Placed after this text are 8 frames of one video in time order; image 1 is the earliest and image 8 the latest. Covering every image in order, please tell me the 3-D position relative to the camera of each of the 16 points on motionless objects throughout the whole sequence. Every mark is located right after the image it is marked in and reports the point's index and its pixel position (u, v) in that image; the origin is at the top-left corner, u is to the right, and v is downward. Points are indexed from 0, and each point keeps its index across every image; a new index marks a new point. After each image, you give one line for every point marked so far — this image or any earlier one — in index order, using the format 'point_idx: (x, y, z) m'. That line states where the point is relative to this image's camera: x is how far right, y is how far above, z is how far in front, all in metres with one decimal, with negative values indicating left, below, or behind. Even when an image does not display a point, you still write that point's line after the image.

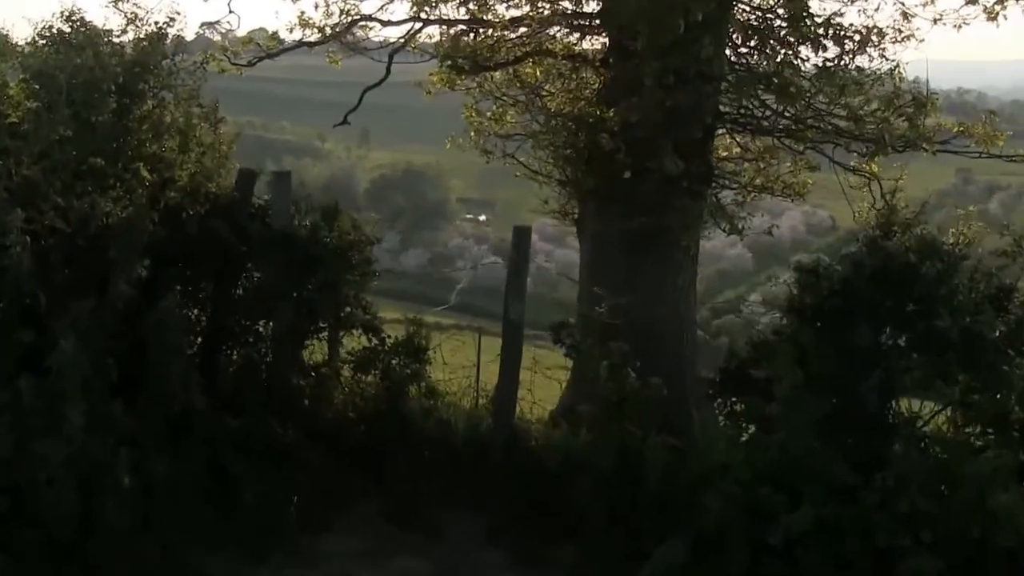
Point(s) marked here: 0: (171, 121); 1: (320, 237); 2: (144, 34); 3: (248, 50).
0: (-2.4, +1.2, +7.9) m
1: (-1.2, +0.3, +7.0) m
2: (-2.6, +1.8, +7.9) m
3: (-2.4, +2.1, +10.1) m
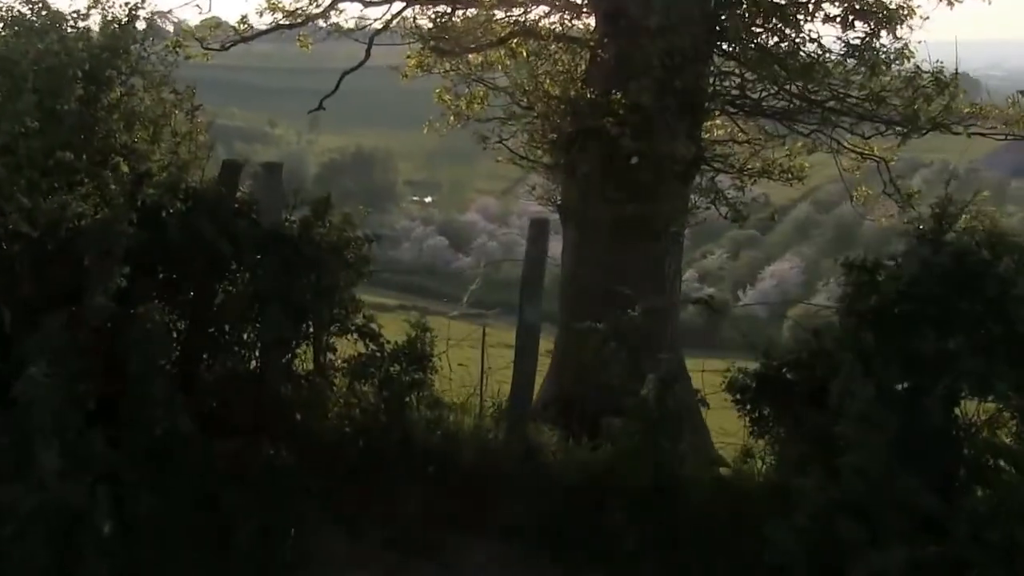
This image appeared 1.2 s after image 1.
0: (-2.4, +1.1, +7.2) m
1: (-1.1, +0.3, +6.4) m
2: (-2.6, +1.7, +7.3) m
3: (-2.5, +2.1, +9.5) m
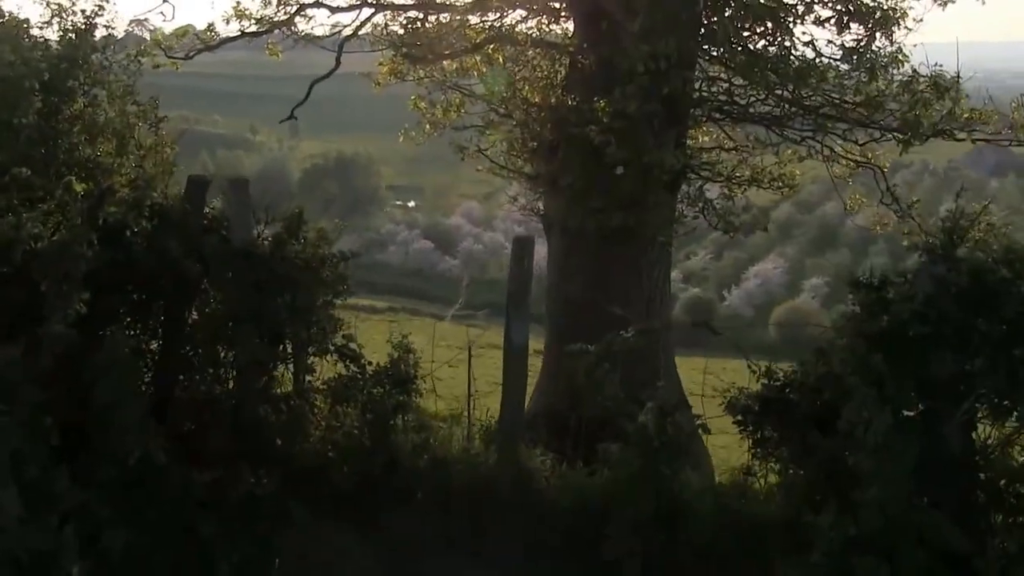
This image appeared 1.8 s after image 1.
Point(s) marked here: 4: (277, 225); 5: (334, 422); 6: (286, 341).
0: (-2.5, +1.0, +6.9) m
1: (-1.2, +0.2, +6.1) m
2: (-2.7, +1.6, +6.9) m
3: (-2.7, +2.0, +9.1) m
4: (-1.3, +0.3, +6.2) m
5: (-1.0, -0.7, +6.1) m
6: (-1.2, -0.3, +6.0) m
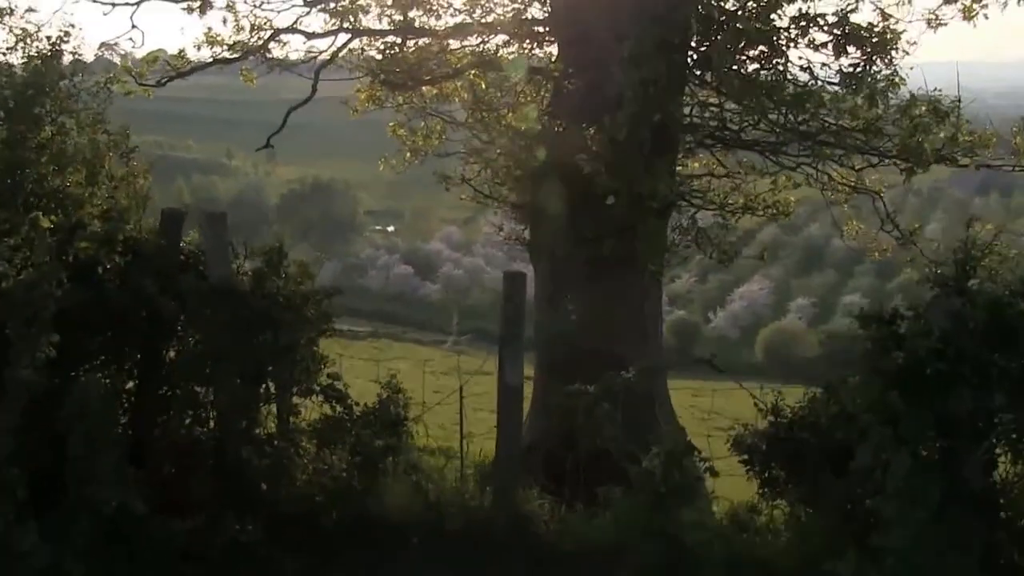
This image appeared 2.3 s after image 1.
0: (-2.5, +0.8, +6.6) m
1: (-1.2, 0.0, +5.8) m
2: (-2.8, +1.4, +6.6) m
3: (-2.8, +1.7, +8.9) m
4: (-1.3, +0.1, +5.9) m
5: (-1.0, -0.9, +5.8) m
6: (-1.3, -0.5, +5.7) m
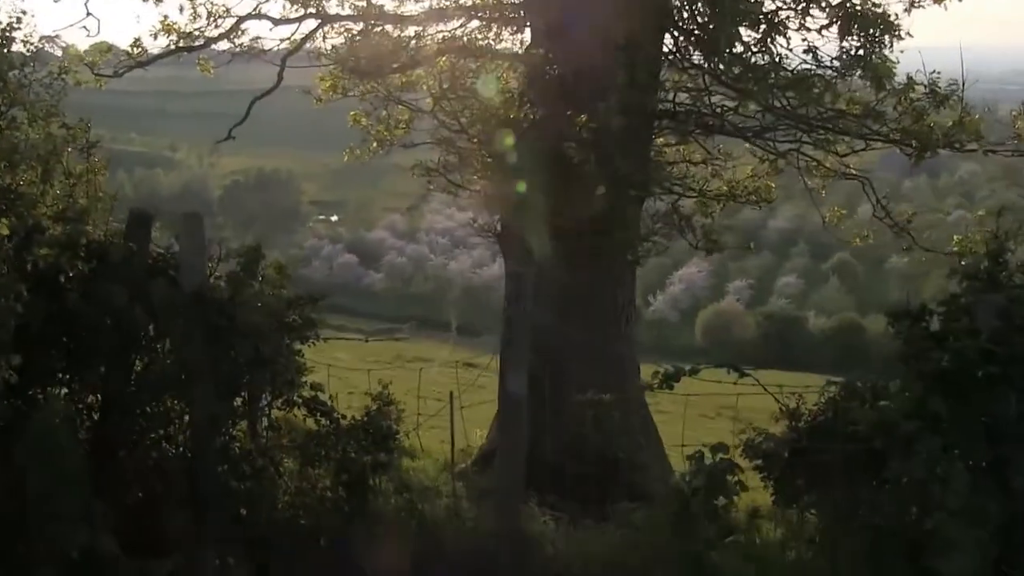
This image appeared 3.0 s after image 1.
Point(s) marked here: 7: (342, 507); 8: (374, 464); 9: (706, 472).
0: (-2.6, +0.8, +6.1) m
1: (-1.2, 0.0, +5.4) m
2: (-2.8, +1.3, +6.1) m
3: (-3.0, +1.7, +8.3) m
4: (-1.4, +0.1, +5.5) m
5: (-1.0, -0.9, +5.4) m
6: (-1.2, -0.5, +5.3) m
7: (-0.8, -1.0, +5.3) m
8: (-0.6, -0.8, +5.4) m
9: (+0.8, -0.7, +4.7) m
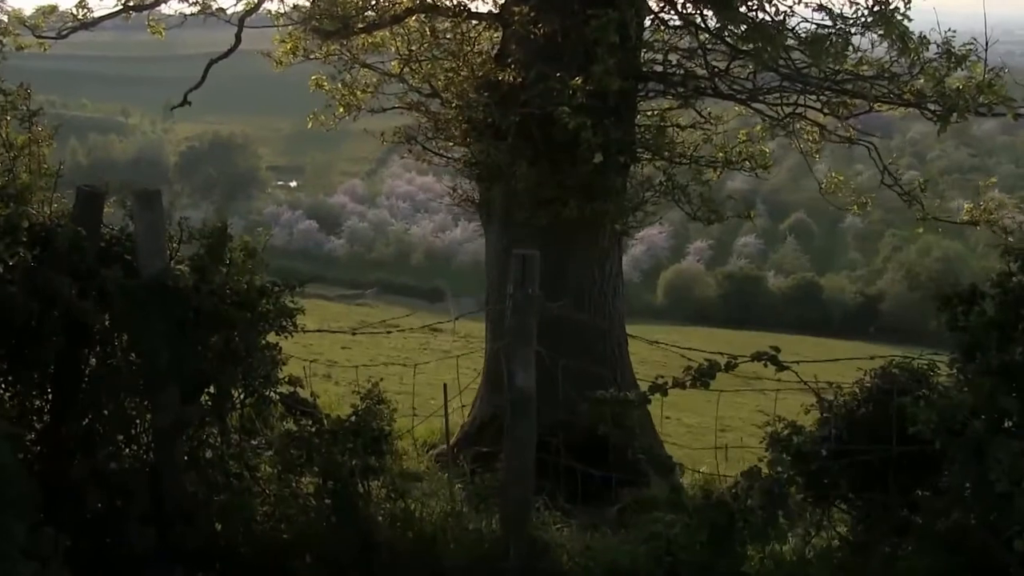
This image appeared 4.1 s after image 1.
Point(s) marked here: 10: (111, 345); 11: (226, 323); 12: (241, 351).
0: (-2.6, +0.8, +5.4) m
1: (-1.2, 0.0, +4.8) m
2: (-2.9, +1.4, +5.4) m
3: (-3.1, +1.8, +7.6) m
4: (-1.4, +0.2, +4.8) m
5: (-1.0, -0.9, +4.8) m
6: (-1.2, -0.4, +4.7) m
7: (-0.8, -1.0, +4.8) m
8: (-0.6, -0.8, +4.9) m
9: (+0.8, -0.7, +4.2) m
10: (-1.7, -0.2, +4.7) m
11: (-1.2, -0.1, +4.7) m
12: (-1.1, -0.3, +4.7) m
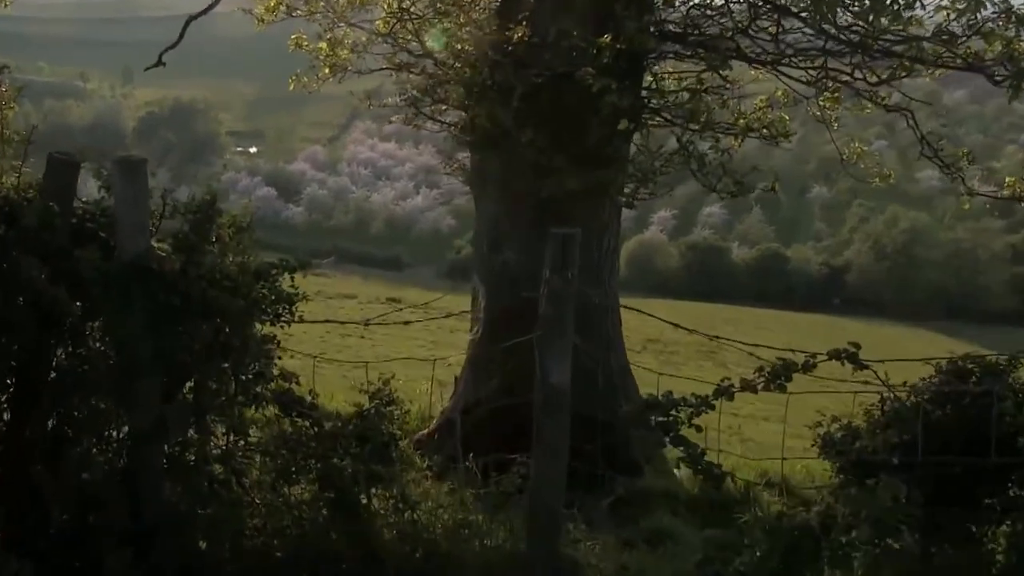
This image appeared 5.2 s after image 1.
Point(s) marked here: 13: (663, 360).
0: (-2.5, +0.9, +4.8) m
1: (-1.1, +0.1, +4.2) m
2: (-2.8, +1.5, +4.7) m
3: (-3.1, +2.0, +6.9) m
4: (-1.2, +0.2, +4.2) m
5: (-0.9, -0.8, +4.3) m
6: (-1.1, -0.4, +4.1) m
7: (-0.7, -0.9, +4.2) m
8: (-0.5, -0.7, +4.3) m
9: (+1.0, -0.6, +3.7) m
10: (-1.5, -0.2, +4.1) m
11: (-1.1, -0.1, +4.1) m
12: (-1.0, -0.2, +4.1) m
13: (+2.4, -1.1, +18.5) m
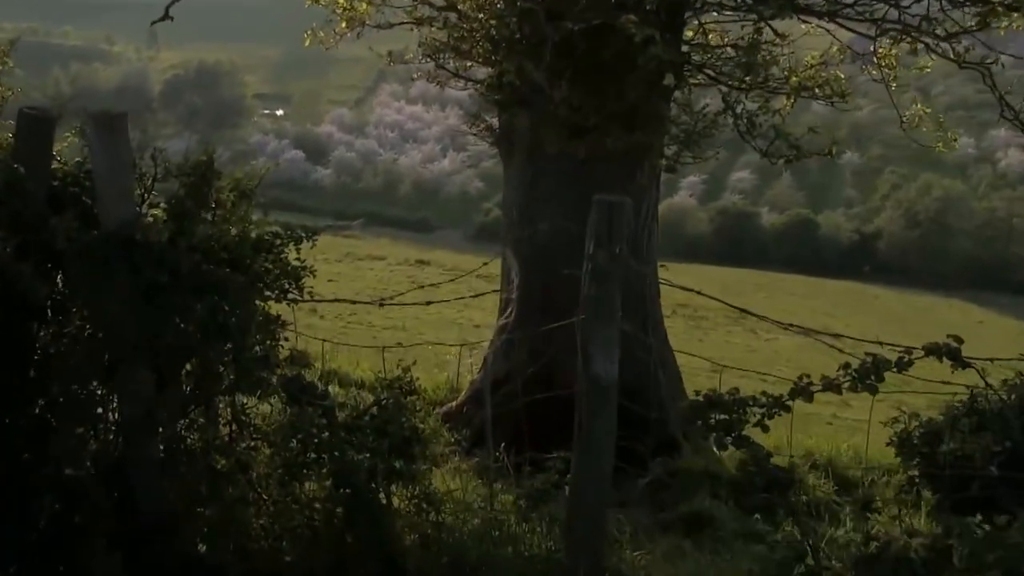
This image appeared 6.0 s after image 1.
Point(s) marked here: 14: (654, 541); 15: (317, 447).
0: (-2.4, +1.0, +4.3) m
1: (-1.0, +0.2, +3.7) m
2: (-2.6, +1.6, +4.2) m
3: (-2.9, +2.1, +6.4) m
4: (-1.1, +0.3, +3.7) m
5: (-0.7, -0.7, +3.8) m
6: (-1.0, -0.3, +3.6) m
7: (-0.6, -0.8, +3.7) m
8: (-0.4, -0.6, +3.8) m
9: (+1.1, -0.6, +3.2) m
10: (-1.4, -0.1, +3.6) m
11: (-1.0, 0.0, +3.6) m
12: (-0.9, -0.1, +3.6) m
13: (+2.9, -0.6, +17.9) m
14: (+0.6, -1.1, +4.8) m
15: (-0.6, -0.5, +3.8) m
